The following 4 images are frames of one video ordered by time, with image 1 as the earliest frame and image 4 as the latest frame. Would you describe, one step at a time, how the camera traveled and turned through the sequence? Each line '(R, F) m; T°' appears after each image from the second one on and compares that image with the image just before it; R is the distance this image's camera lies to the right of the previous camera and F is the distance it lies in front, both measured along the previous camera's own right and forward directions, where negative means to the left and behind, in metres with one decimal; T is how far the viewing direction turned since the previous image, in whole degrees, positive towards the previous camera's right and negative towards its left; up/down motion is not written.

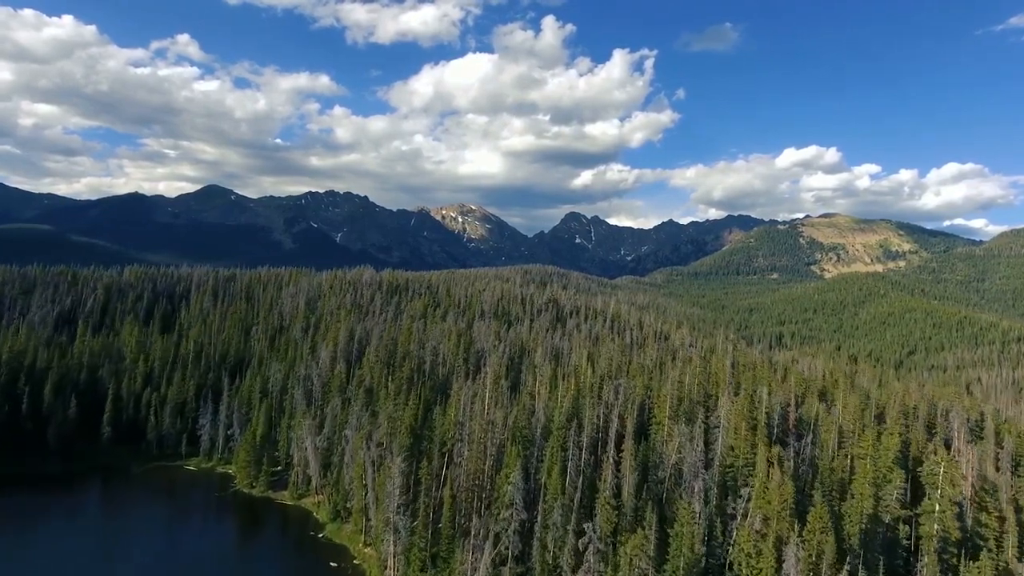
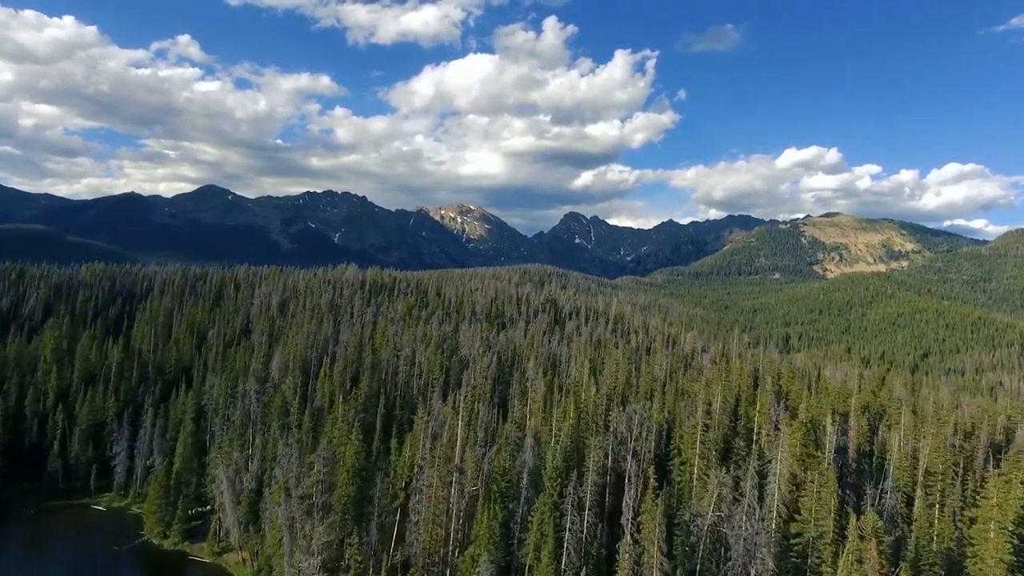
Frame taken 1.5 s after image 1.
(+1.5, +26.0) m; 0°
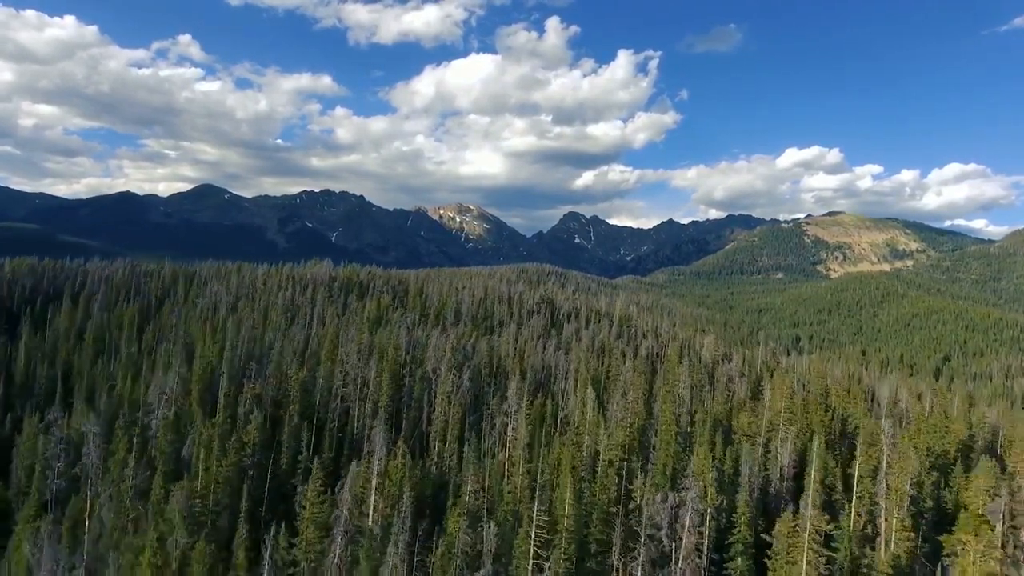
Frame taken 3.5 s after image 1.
(+2.1, +37.1) m; 0°
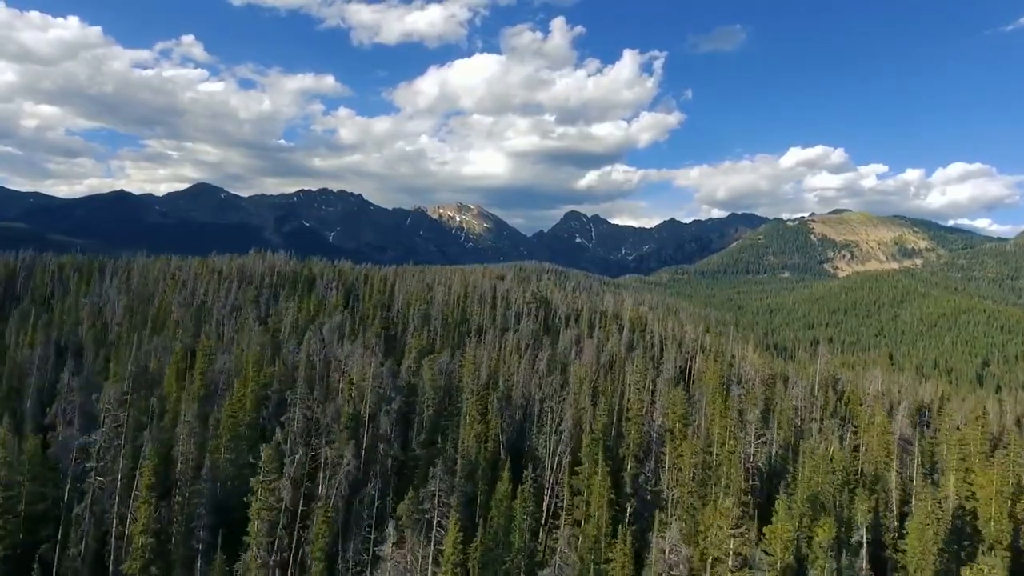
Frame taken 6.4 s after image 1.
(+3.4, +54.4) m; 0°
